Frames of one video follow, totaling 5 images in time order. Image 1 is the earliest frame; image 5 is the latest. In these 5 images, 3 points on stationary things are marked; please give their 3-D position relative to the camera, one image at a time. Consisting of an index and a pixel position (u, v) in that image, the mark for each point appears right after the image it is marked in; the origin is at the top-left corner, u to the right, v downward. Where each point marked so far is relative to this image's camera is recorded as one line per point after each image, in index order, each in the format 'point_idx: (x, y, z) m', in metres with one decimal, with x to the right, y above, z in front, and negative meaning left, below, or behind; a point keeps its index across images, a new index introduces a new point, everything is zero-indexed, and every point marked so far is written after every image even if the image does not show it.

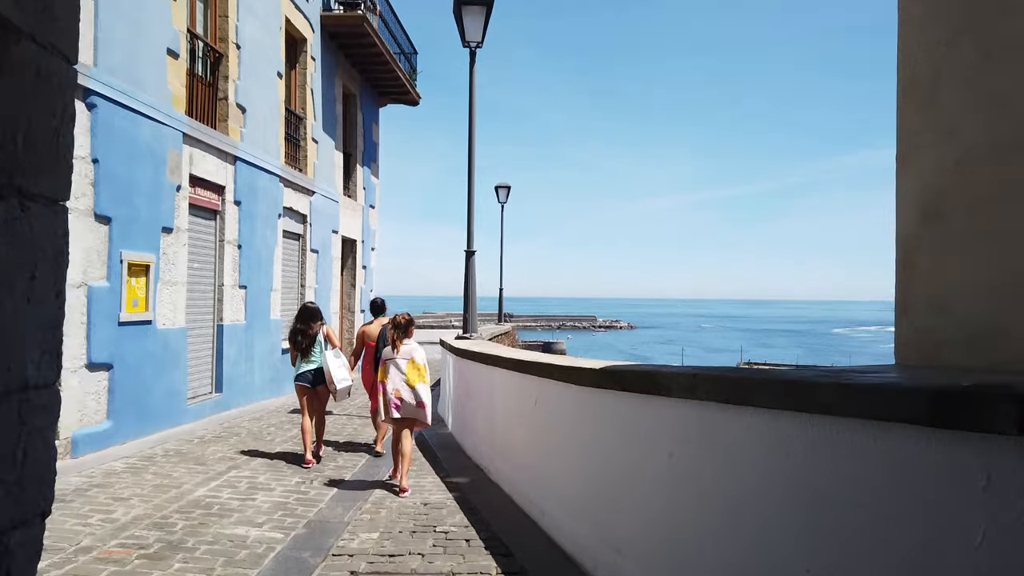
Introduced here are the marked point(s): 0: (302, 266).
0: (-3.5, +0.4, +12.2) m
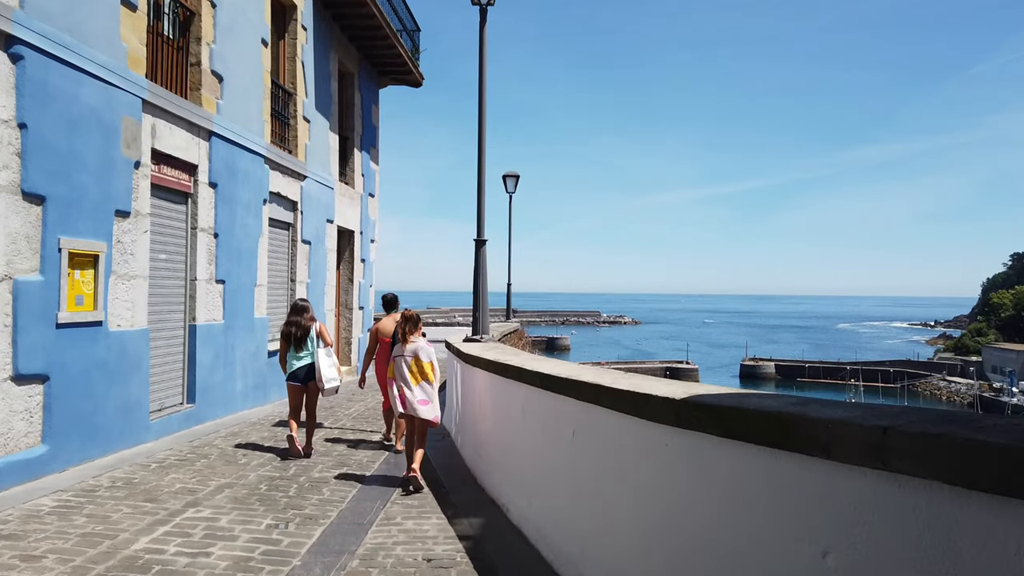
0: (-3.3, +0.4, +11.0) m
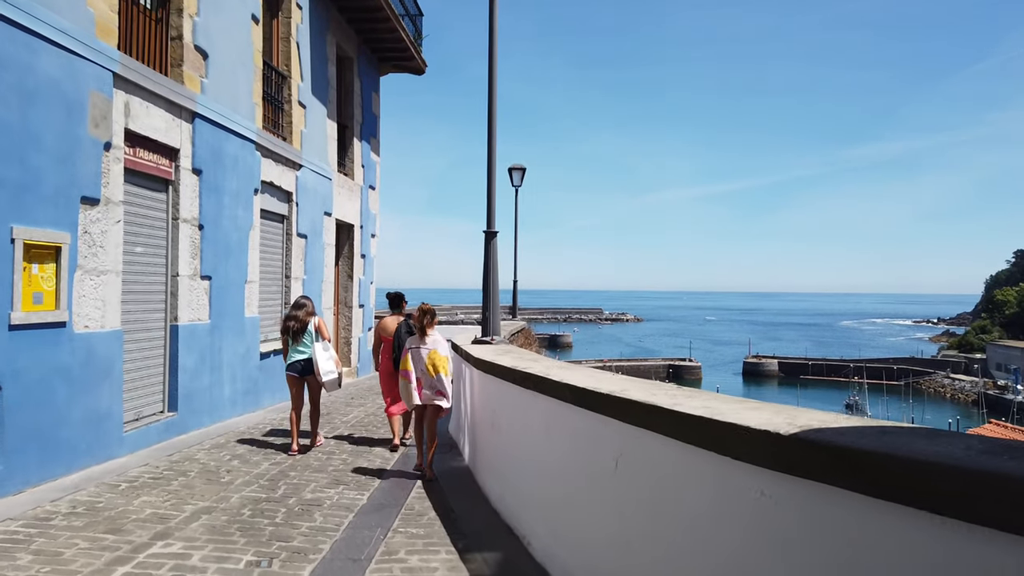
0: (-3.2, +0.5, +10.2) m
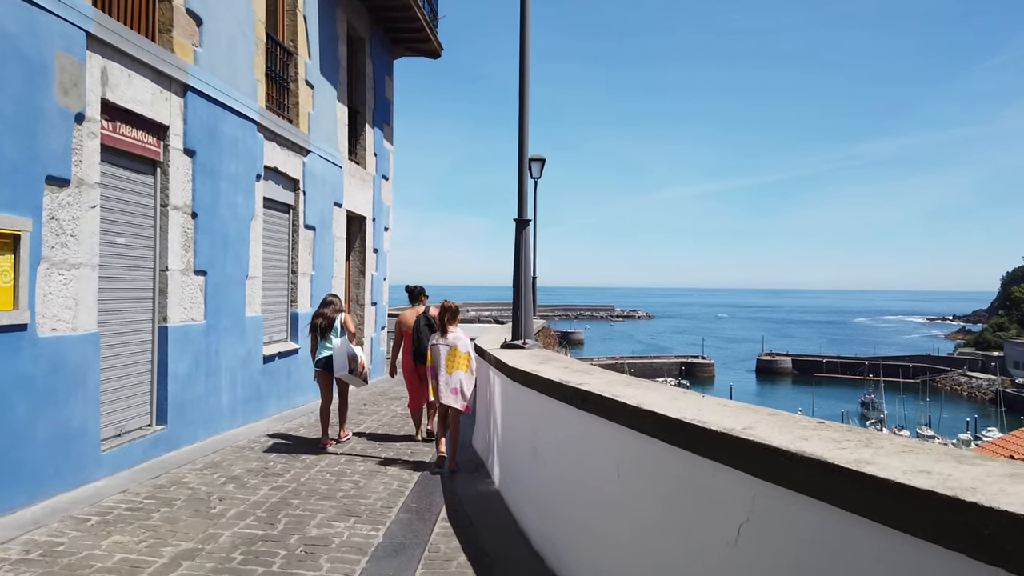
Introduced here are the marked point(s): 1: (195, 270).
0: (-2.8, +0.5, +9.4) m
1: (-2.9, +0.2, +6.7) m
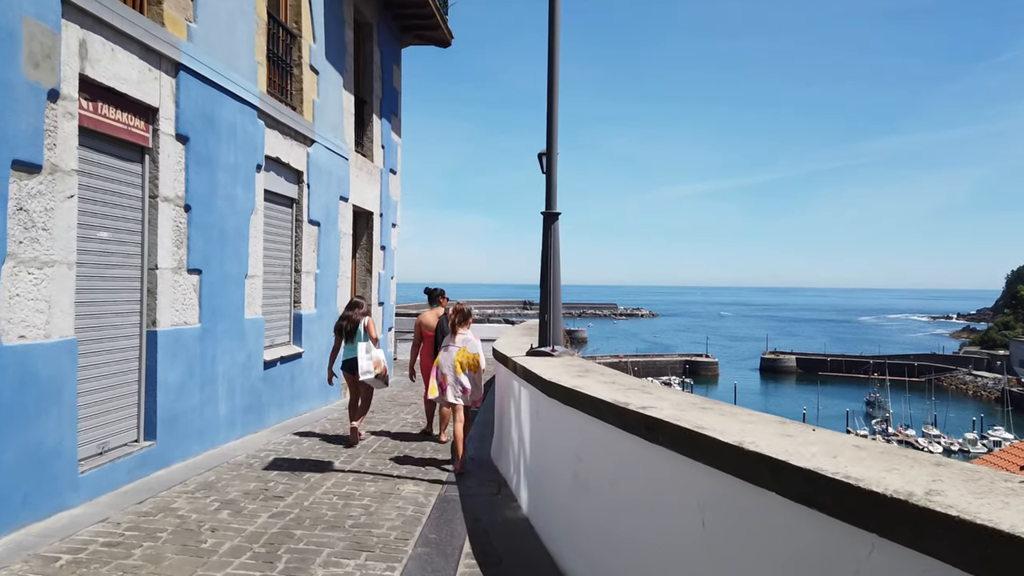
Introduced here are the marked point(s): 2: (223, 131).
0: (-2.6, +0.5, +8.8) m
1: (-2.7, +0.2, +6.1) m
2: (-2.6, +1.4, +6.6) m
